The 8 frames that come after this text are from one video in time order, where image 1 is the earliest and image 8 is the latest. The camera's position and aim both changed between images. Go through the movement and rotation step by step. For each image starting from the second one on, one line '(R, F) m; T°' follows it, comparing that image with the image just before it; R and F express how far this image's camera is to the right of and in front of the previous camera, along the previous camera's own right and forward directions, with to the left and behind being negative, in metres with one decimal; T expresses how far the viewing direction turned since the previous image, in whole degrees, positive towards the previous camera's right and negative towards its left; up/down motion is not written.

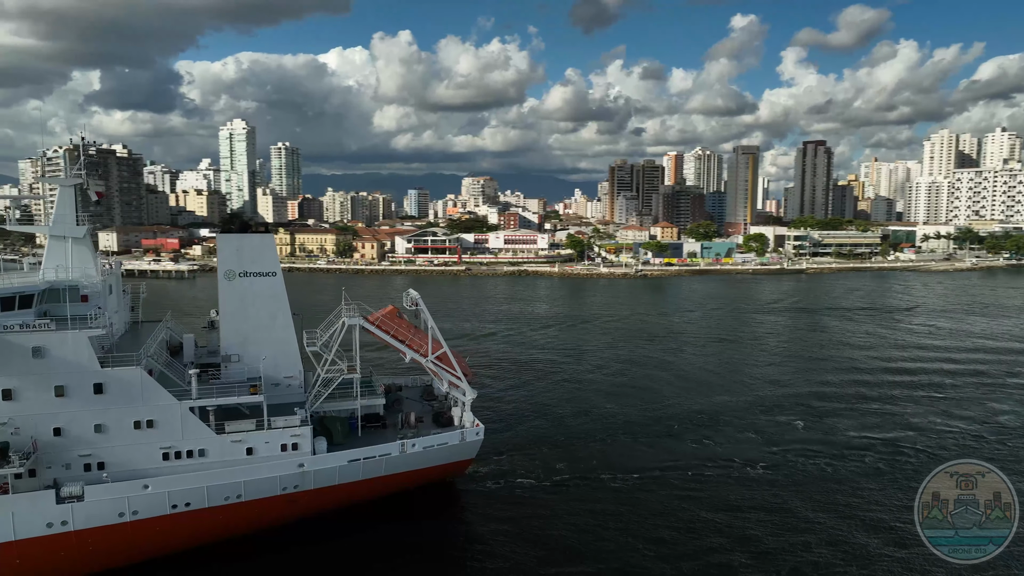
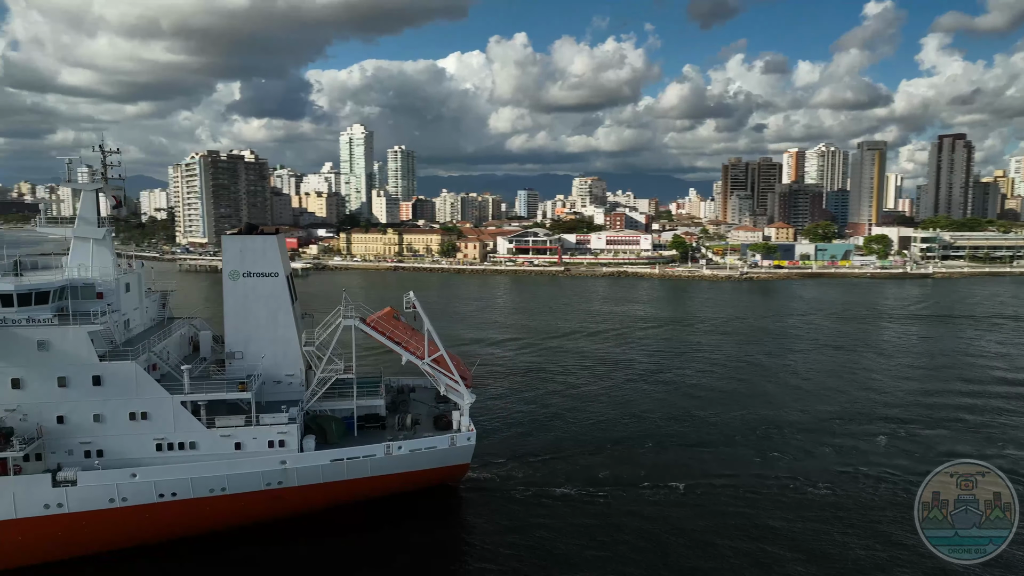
(+1.3, +0.3) m; -9°
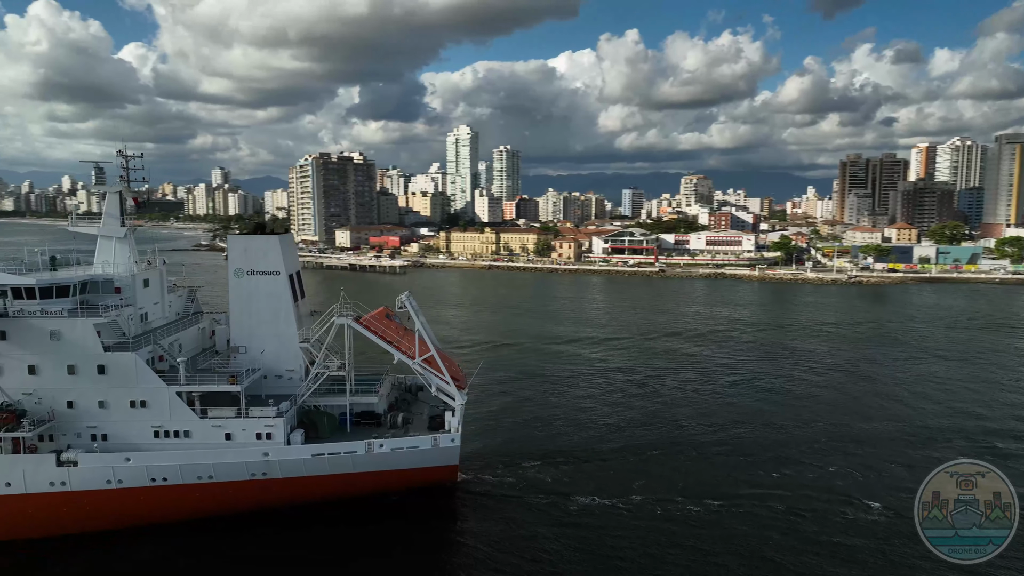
(+1.4, +0.2) m; -9°
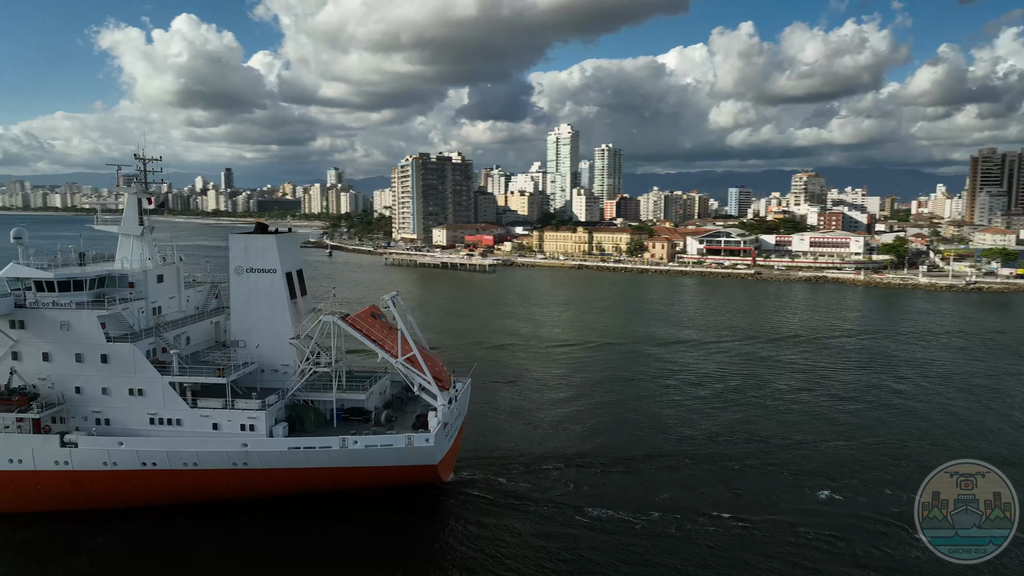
(+1.4, +0.2) m; -8°
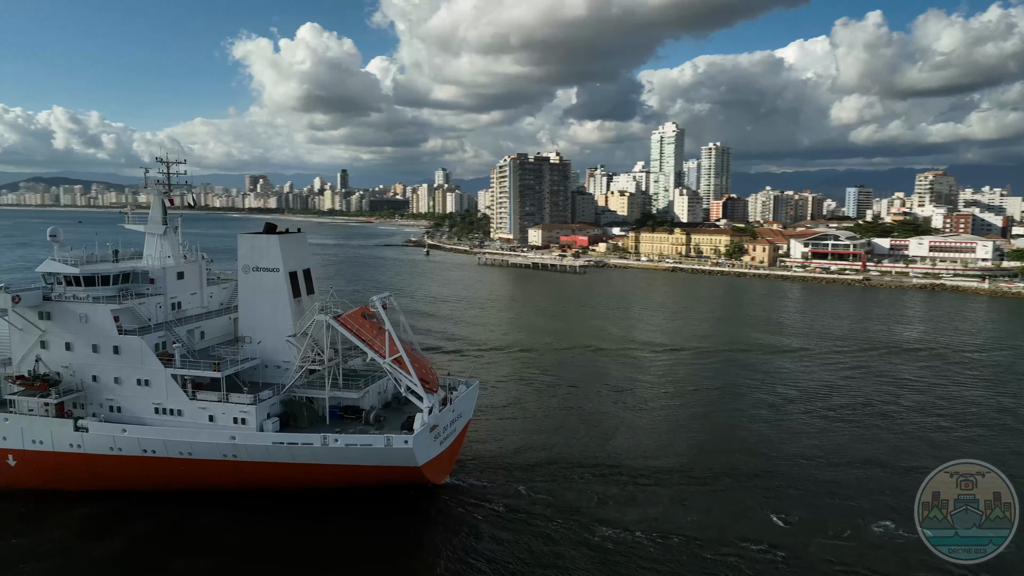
(+1.4, +0.3) m; -8°
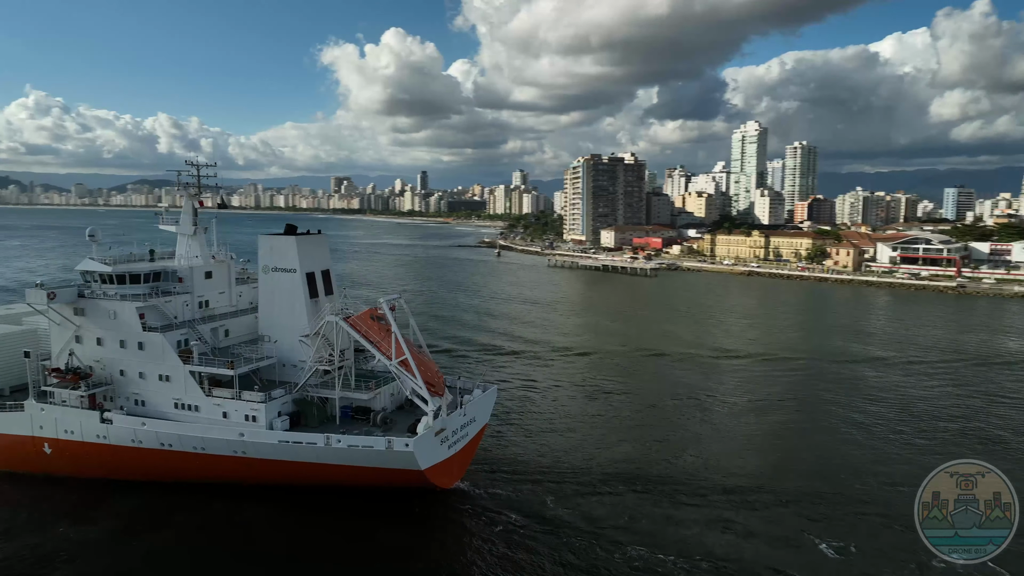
(+0.8, +0.2) m; -6°
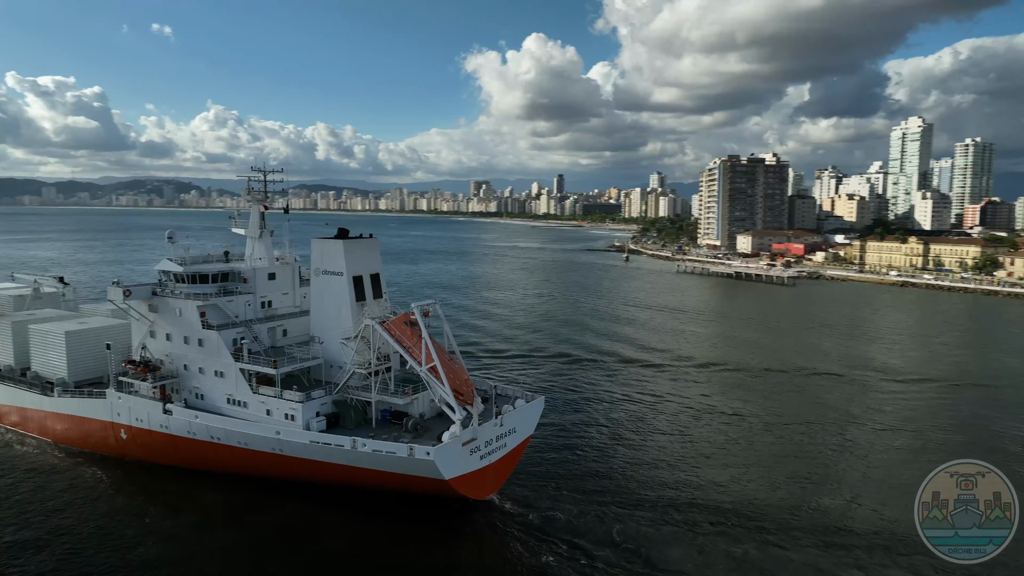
(+1.2, +0.5) m; -11°
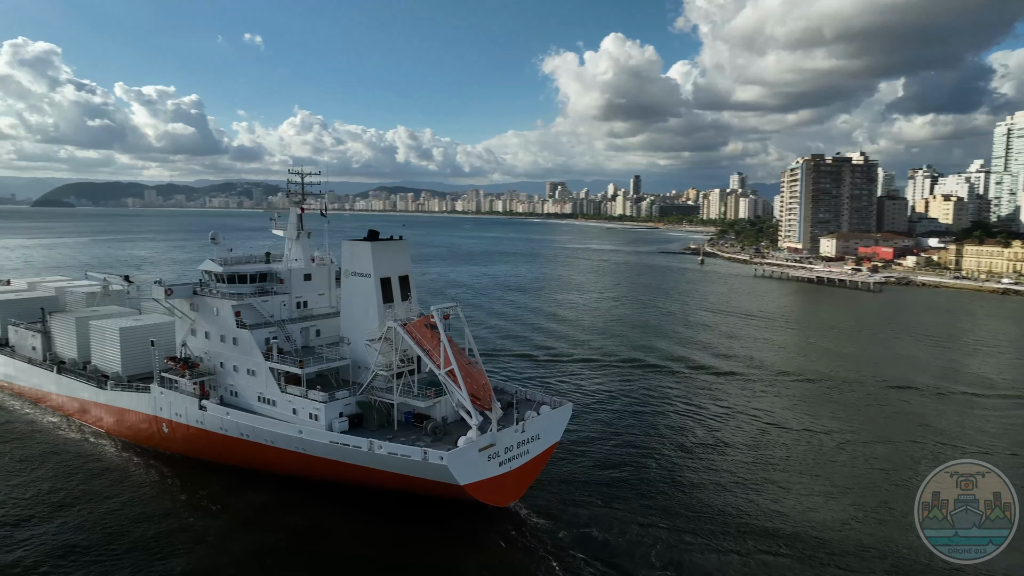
(+0.6, +0.2) m; -6°
